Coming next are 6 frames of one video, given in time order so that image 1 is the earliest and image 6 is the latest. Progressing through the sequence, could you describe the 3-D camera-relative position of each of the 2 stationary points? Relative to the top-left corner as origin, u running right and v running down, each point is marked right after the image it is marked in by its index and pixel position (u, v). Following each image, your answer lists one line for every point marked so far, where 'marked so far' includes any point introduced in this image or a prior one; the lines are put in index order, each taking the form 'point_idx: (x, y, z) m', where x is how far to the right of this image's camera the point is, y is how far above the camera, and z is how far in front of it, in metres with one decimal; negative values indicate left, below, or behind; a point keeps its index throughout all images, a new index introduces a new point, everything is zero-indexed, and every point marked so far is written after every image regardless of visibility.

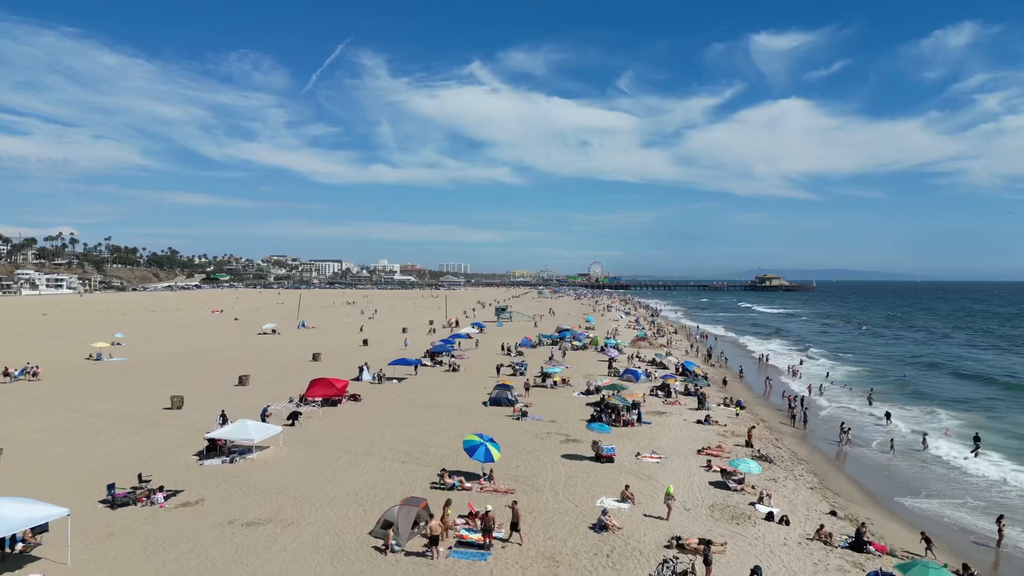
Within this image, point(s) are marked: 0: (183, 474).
0: (-7.7, -4.4, +13.5) m
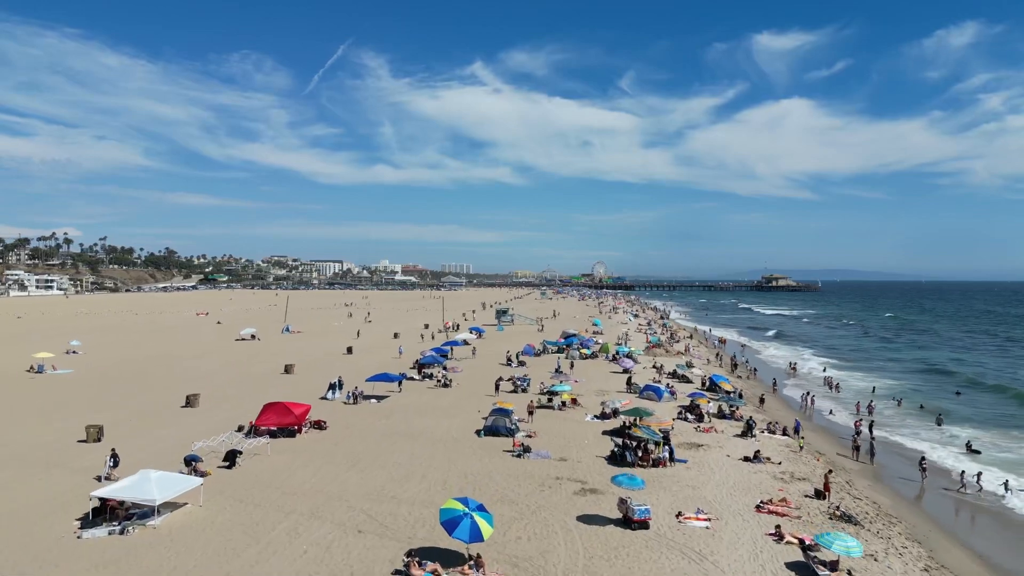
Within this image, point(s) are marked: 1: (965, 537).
0: (-7.7, -4.4, +9.6) m
1: (+9.7, -5.3, +12.4) m
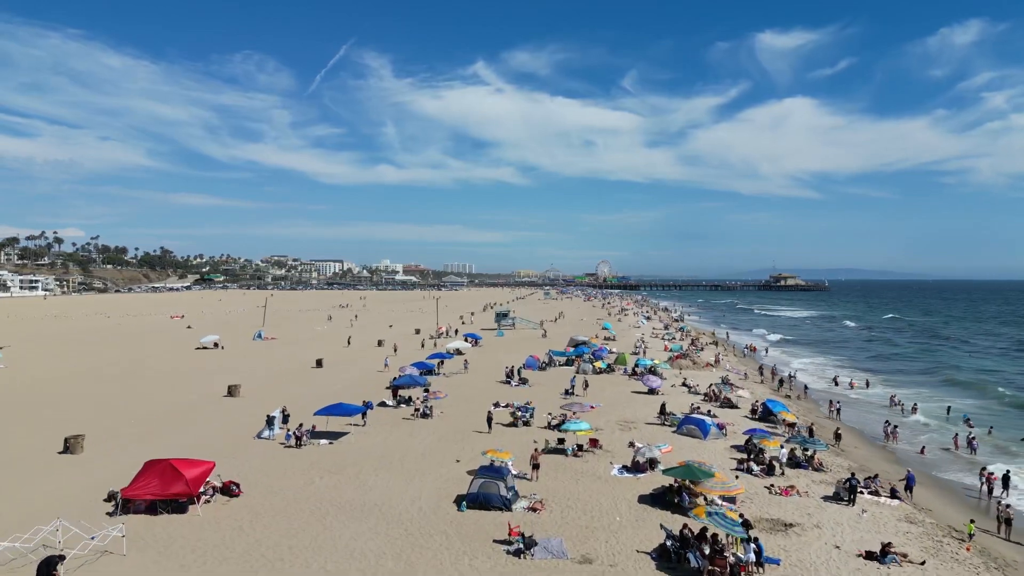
0: (-7.8, -4.5, +4.3) m
1: (+9.6, -5.4, +7.0) m
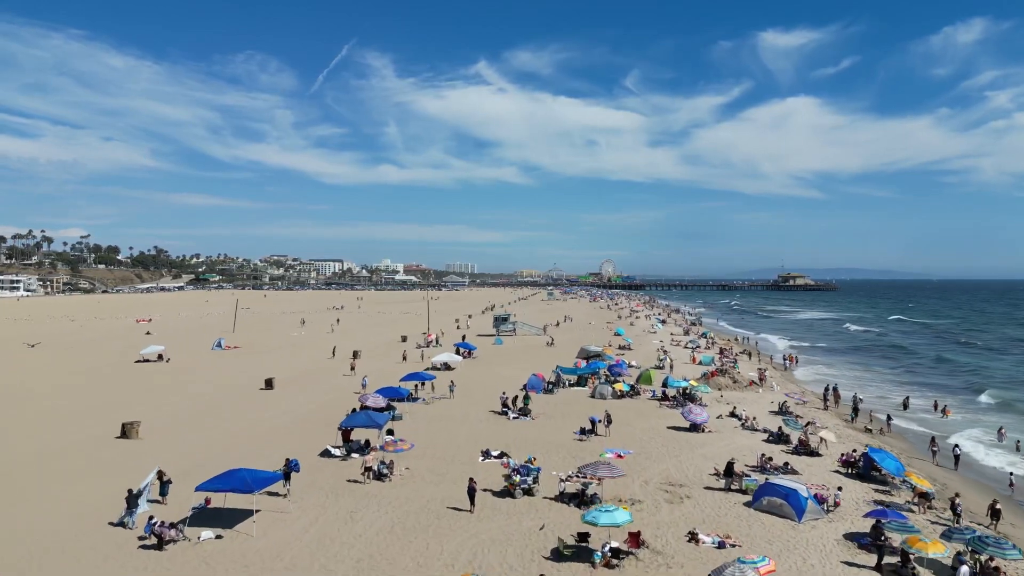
0: (-8.0, -4.6, -1.5) m
1: (+9.4, -5.4, +1.1) m
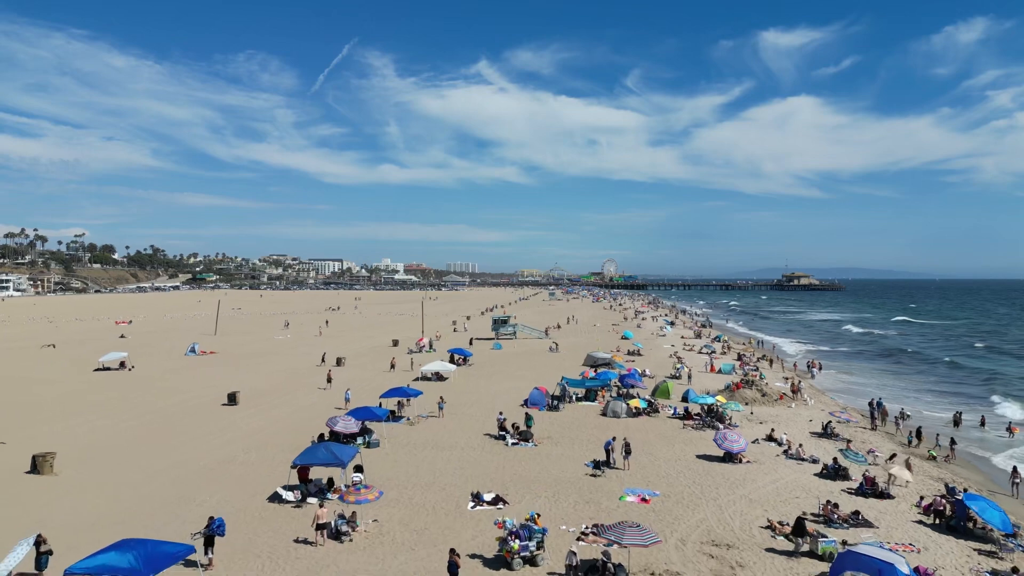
0: (-8.1, -4.6, -4.4) m
1: (+9.4, -5.5, -1.9) m
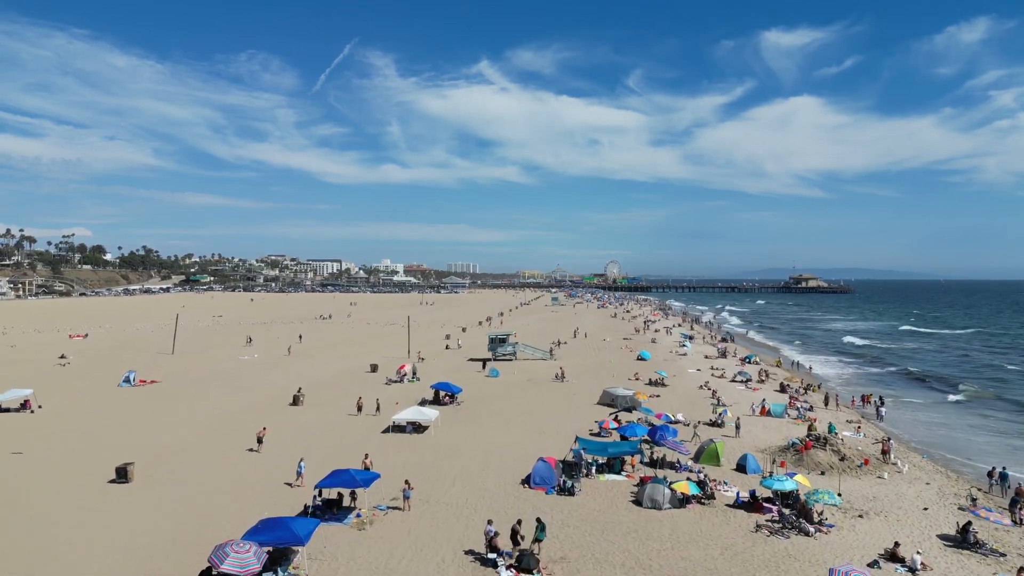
0: (-8.2, -5.5, -9.9) m
1: (+9.2, -6.4, -7.4) m
